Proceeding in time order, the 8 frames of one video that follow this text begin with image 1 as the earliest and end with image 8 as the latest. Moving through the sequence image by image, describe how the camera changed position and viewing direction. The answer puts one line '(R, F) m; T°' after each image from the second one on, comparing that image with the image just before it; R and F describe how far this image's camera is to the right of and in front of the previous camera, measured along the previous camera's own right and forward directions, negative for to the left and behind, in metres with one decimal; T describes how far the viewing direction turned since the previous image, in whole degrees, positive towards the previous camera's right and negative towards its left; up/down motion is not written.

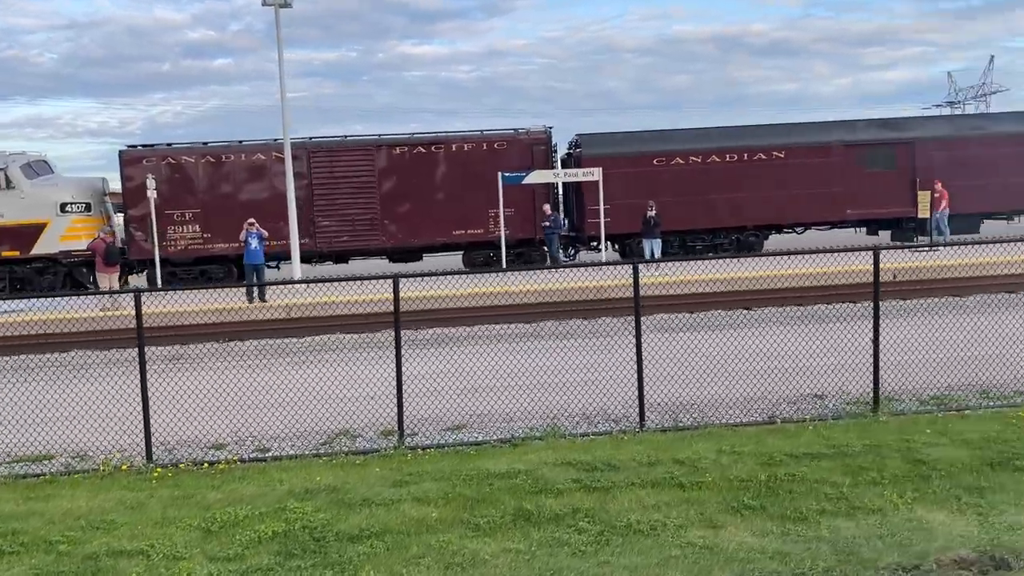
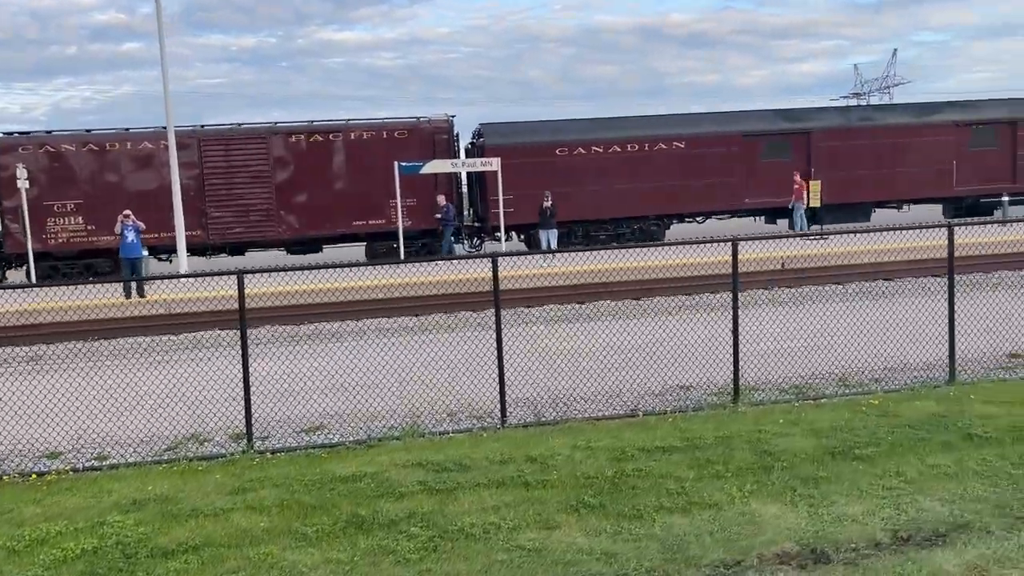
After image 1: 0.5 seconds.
(+0.6, +0.2) m; +5°
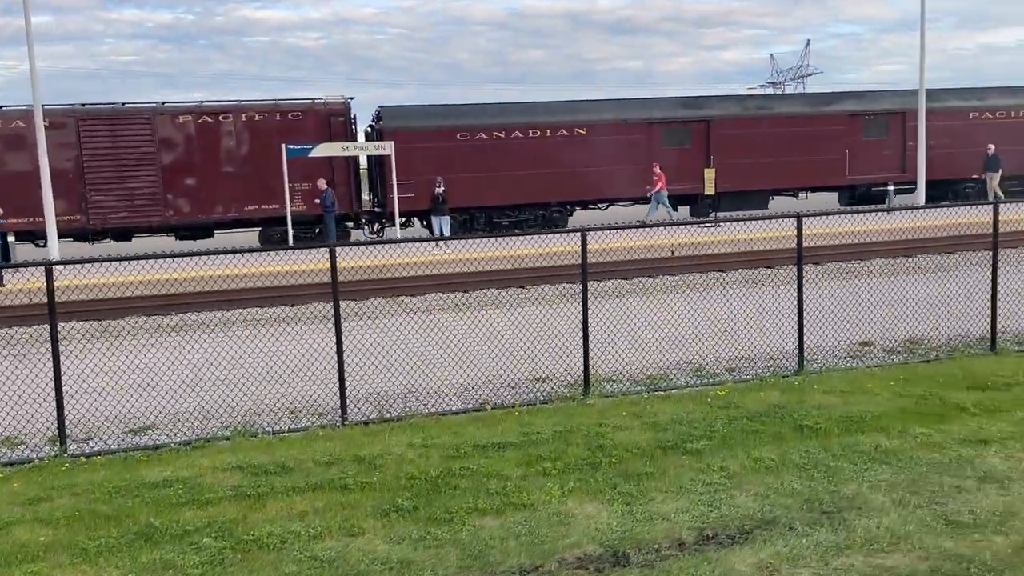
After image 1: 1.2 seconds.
(+0.7, +0.2) m; +5°
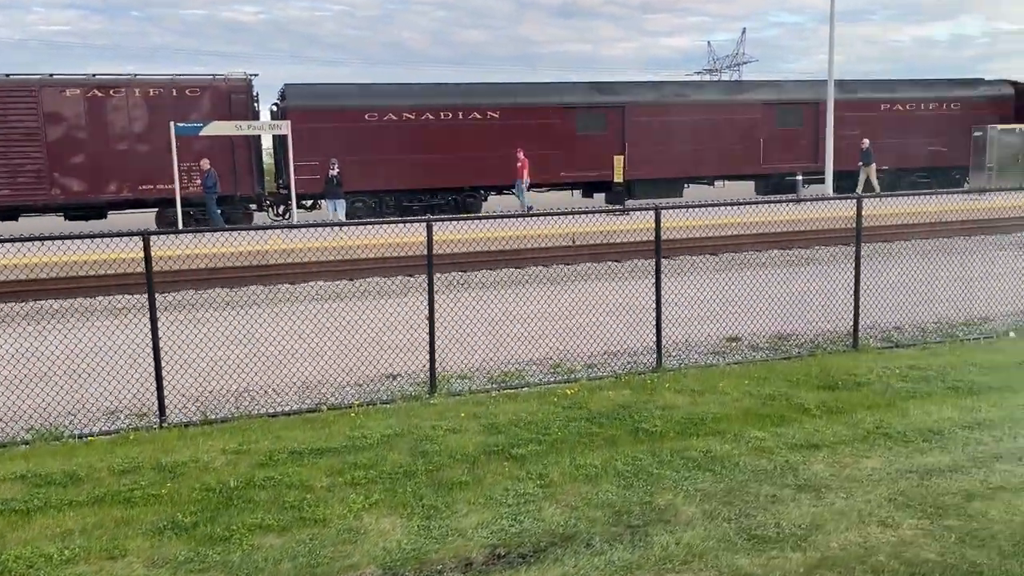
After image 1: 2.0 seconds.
(+0.8, +0.3) m; +4°
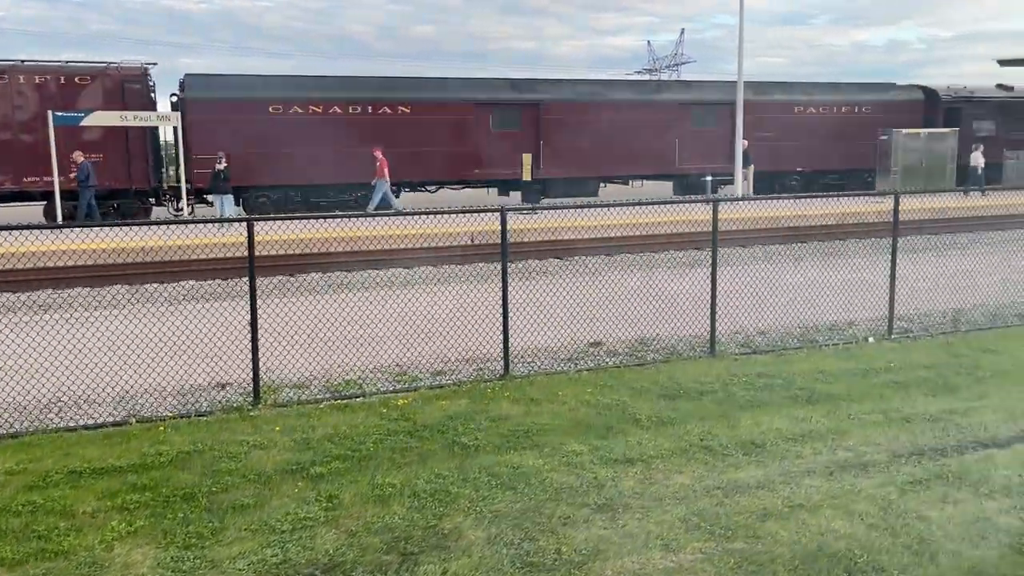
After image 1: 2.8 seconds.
(+0.9, +0.3) m; +4°
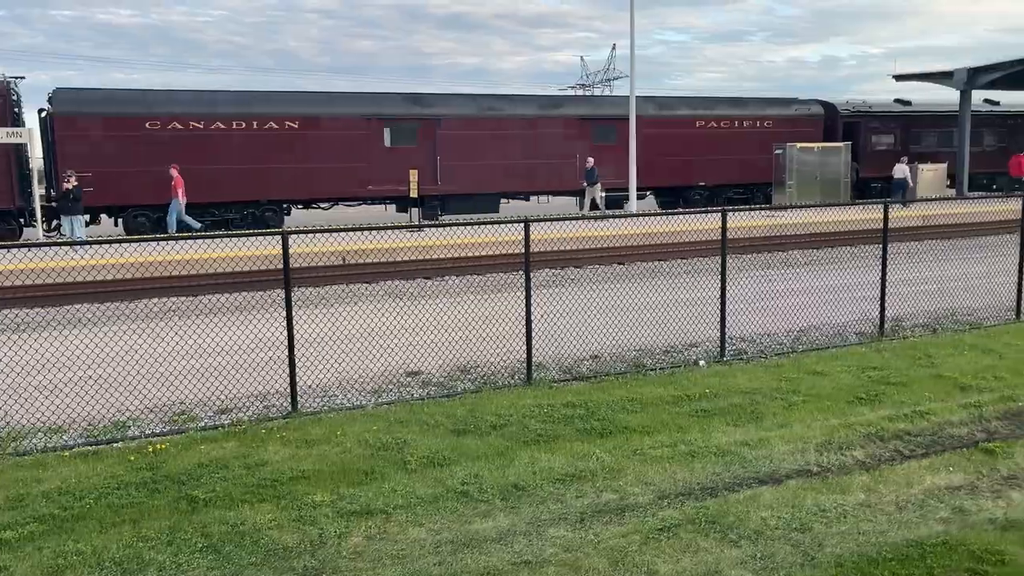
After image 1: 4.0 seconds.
(+1.3, +0.4) m; +4°
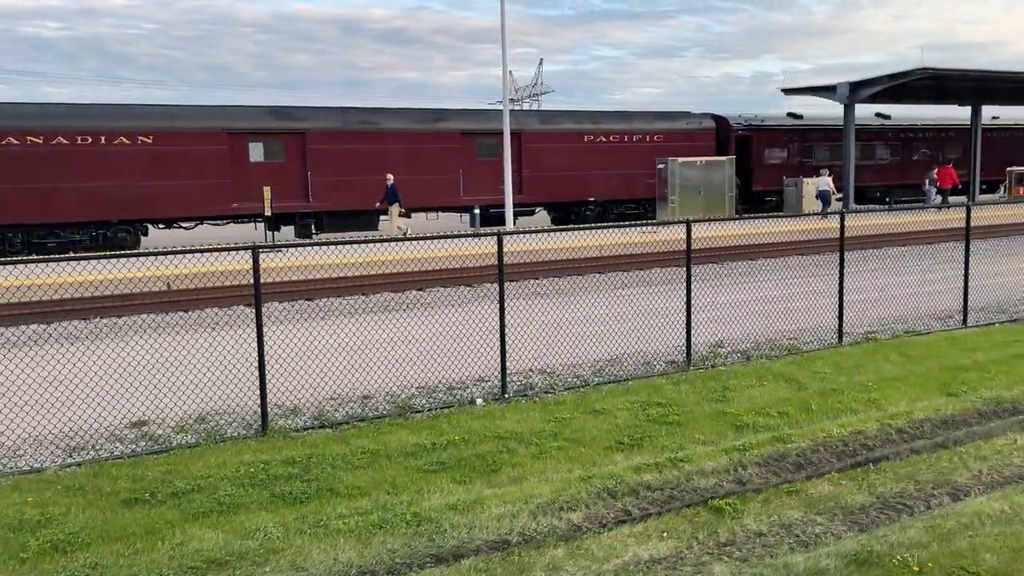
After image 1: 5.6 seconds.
(+1.7, +0.8) m; +4°
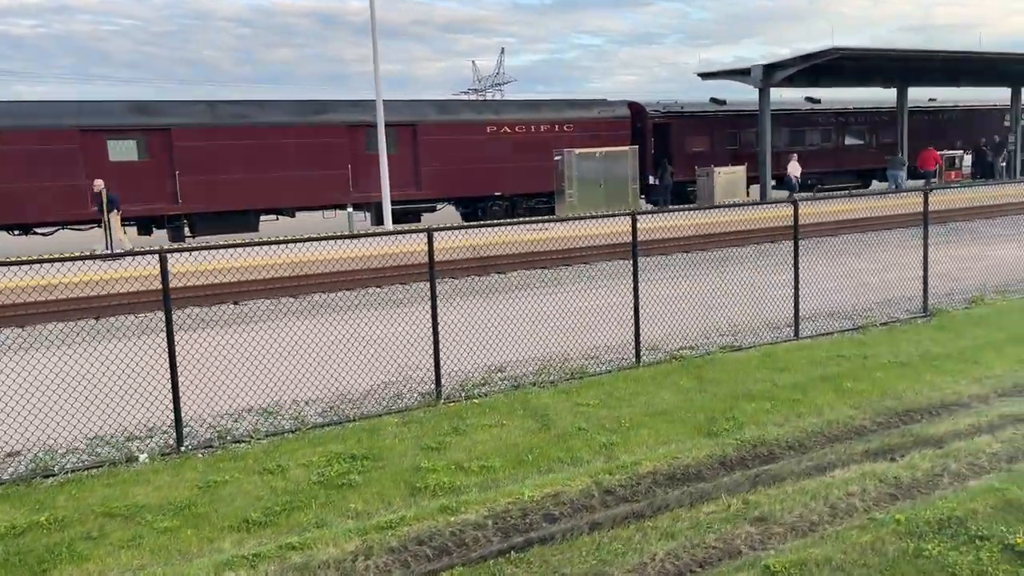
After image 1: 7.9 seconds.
(+2.4, +1.3) m; +2°
